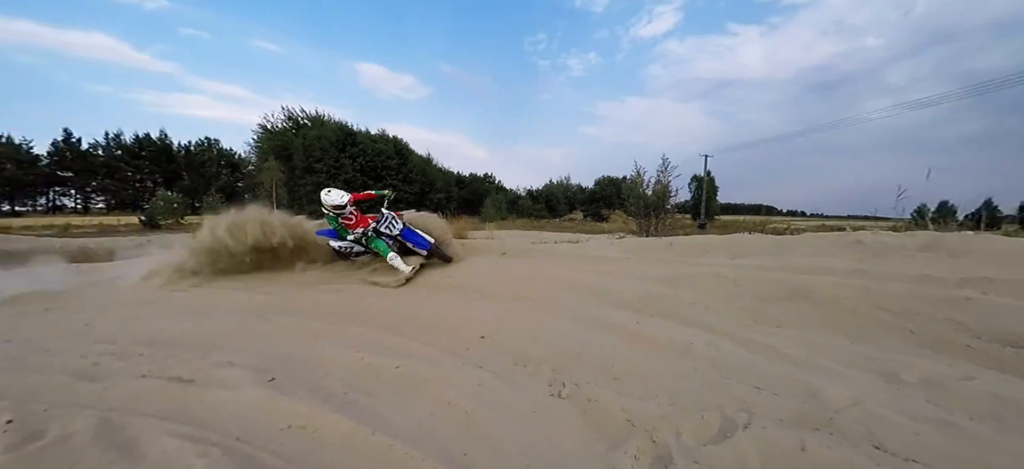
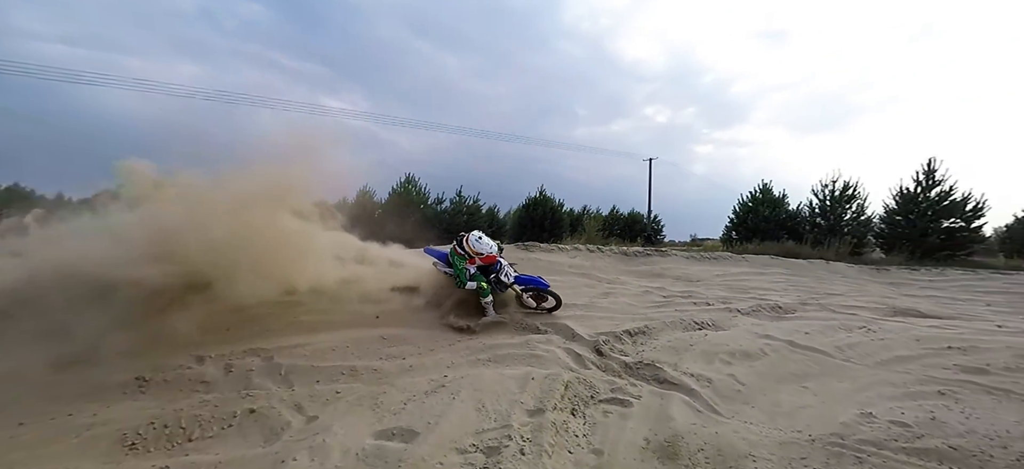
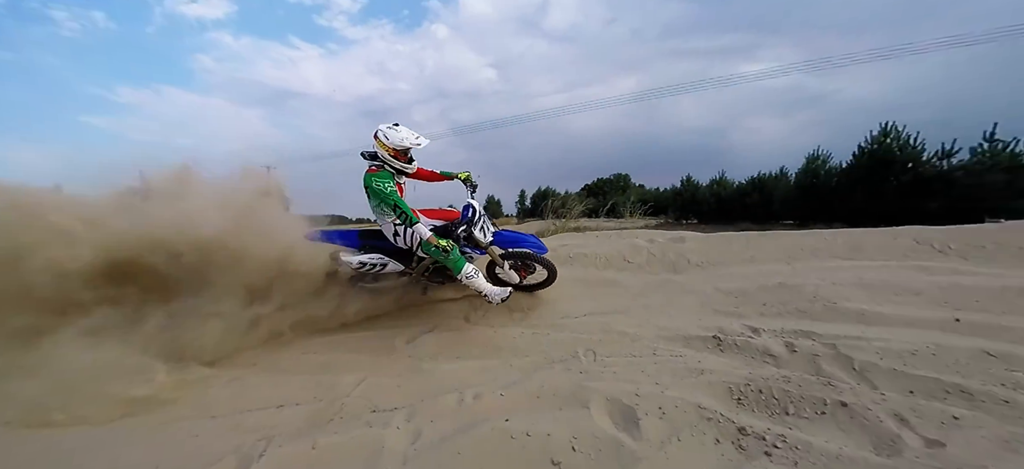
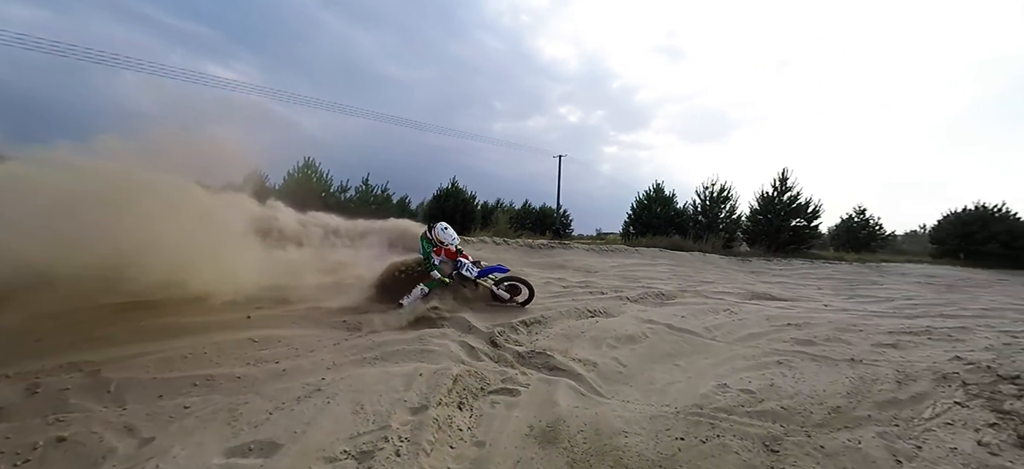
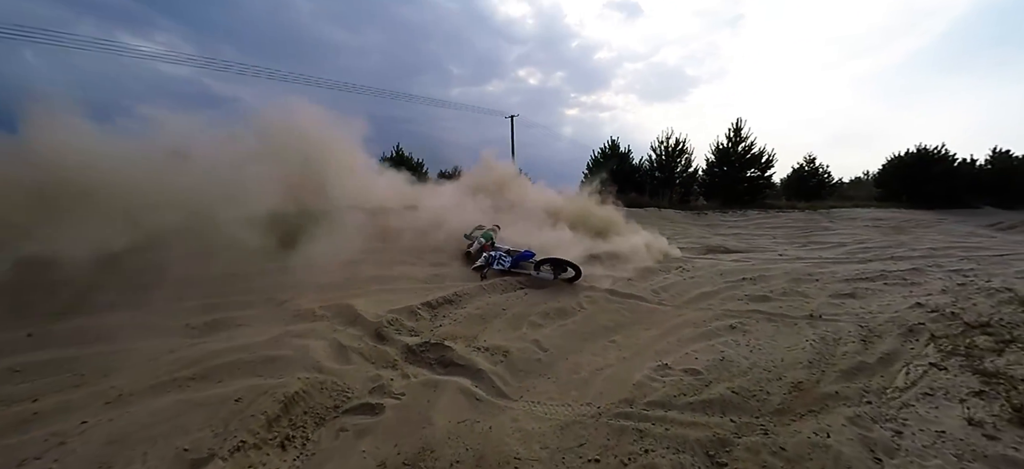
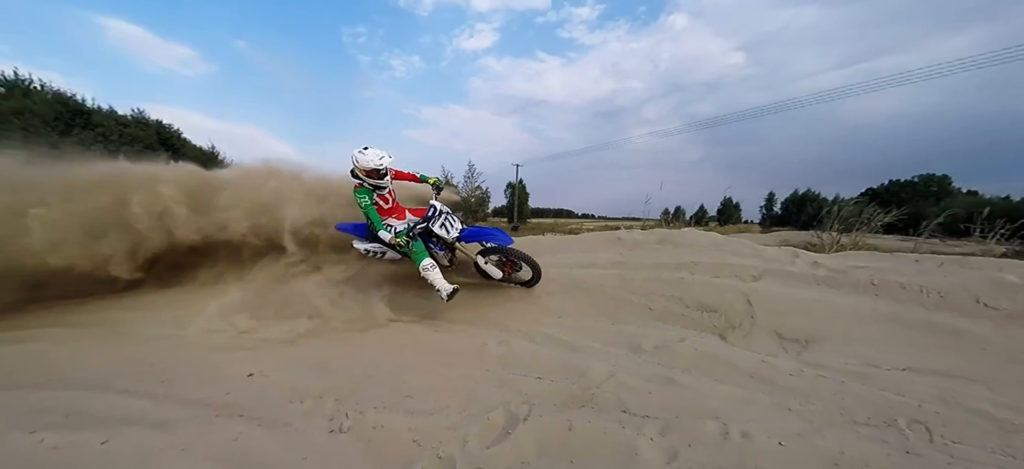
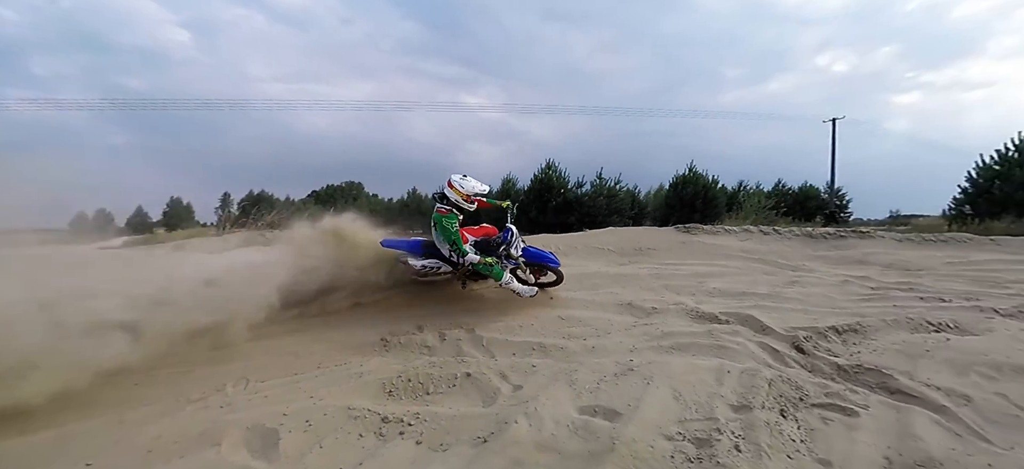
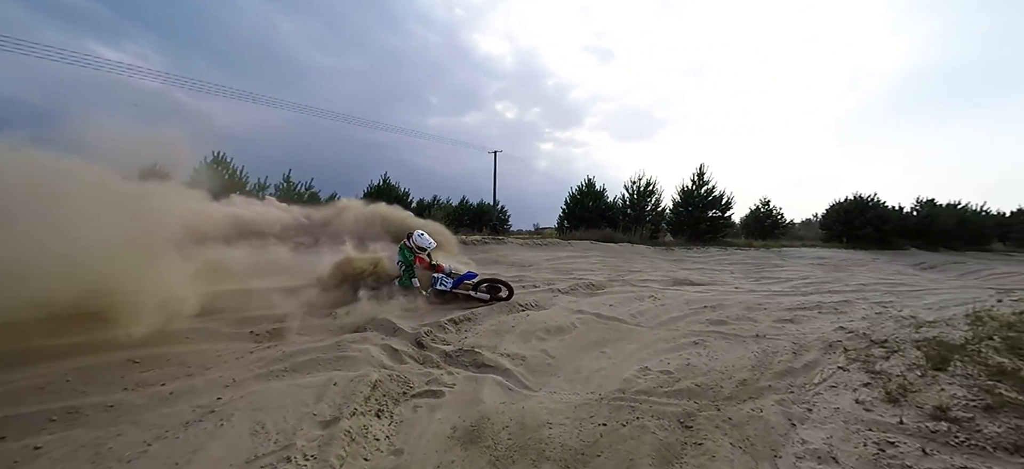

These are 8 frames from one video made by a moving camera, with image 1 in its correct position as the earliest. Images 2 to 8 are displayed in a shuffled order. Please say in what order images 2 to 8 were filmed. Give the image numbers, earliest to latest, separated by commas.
6, 3, 7, 2, 4, 8, 5
